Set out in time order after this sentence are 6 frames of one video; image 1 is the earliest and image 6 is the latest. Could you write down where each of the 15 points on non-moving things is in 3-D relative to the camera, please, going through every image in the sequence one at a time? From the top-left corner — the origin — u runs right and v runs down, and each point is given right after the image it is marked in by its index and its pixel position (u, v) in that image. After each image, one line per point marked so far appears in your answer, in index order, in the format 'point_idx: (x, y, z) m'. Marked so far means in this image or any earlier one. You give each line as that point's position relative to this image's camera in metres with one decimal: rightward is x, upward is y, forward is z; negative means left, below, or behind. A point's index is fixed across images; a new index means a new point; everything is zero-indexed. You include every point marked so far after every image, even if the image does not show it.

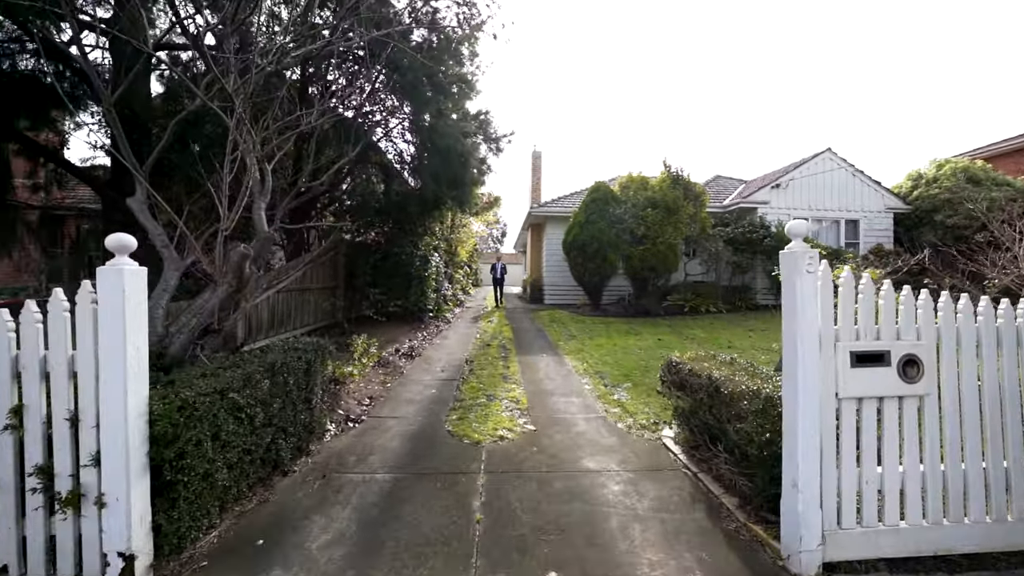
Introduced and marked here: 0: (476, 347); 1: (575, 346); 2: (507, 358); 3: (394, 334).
0: (-1.1, -1.9, +8.6) m
1: (+2.0, -1.9, +8.7) m
2: (-0.2, -2.0, +7.7) m
3: (-3.9, -1.5, +9.1) m
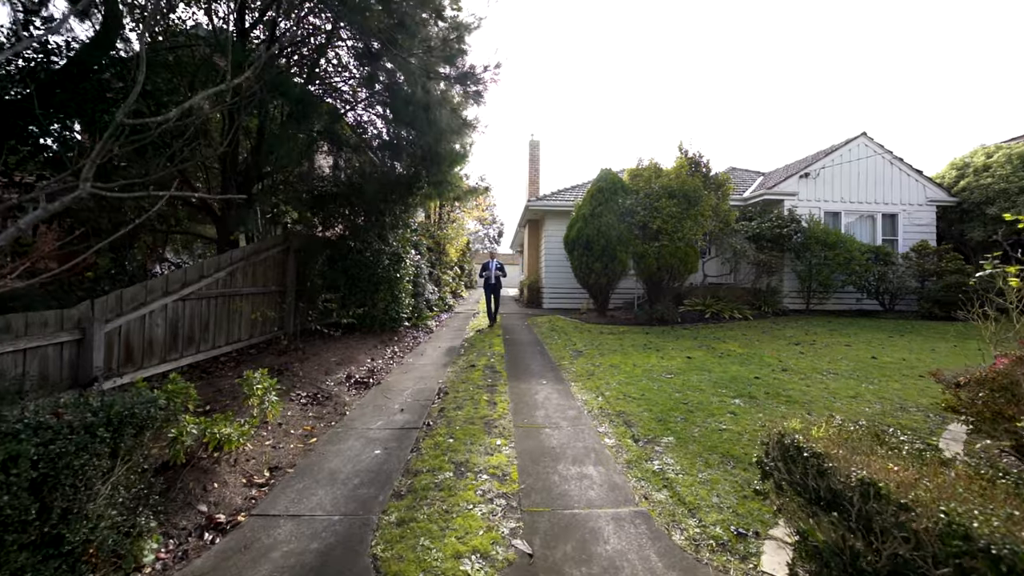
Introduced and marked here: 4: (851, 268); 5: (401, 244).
0: (-1.3, -2.0, +6.7) m
1: (+1.7, -2.0, +6.8) m
2: (-0.4, -2.1, +5.8) m
3: (-4.2, -1.7, +7.2) m
4: (+15.9, +0.9, +13.1) m
5: (-3.7, +1.4, +9.2) m
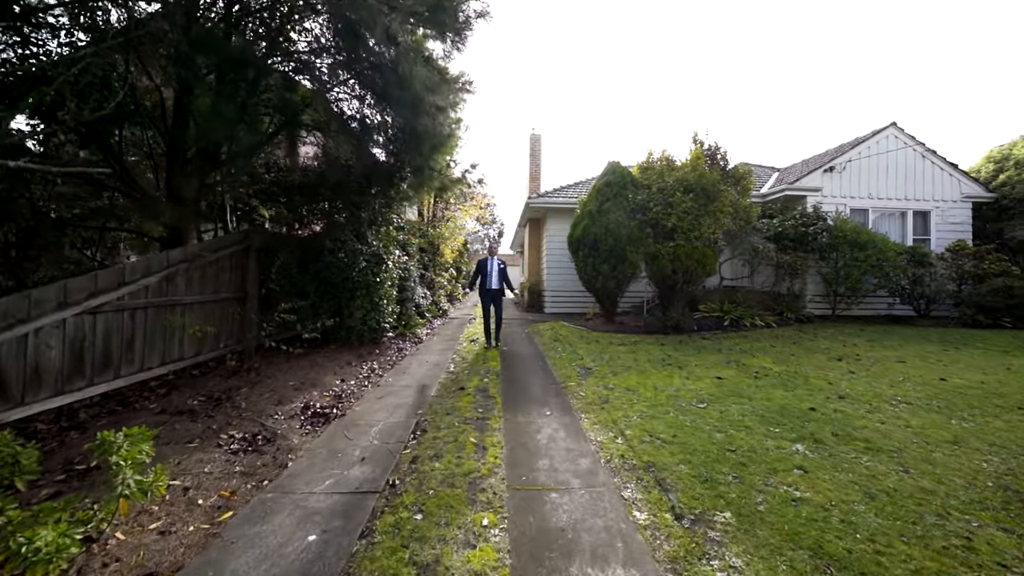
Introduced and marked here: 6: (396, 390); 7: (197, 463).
0: (-1.4, -2.2, +5.6) m
1: (+1.7, -2.1, +5.7) m
2: (-0.5, -2.2, +4.6) m
3: (-4.2, -1.8, +6.0) m
4: (+15.8, +0.8, +11.9) m
5: (-3.7, +1.3, +8.0) m
6: (-2.5, -2.2, +6.0) m
7: (-3.9, -2.2, +3.4) m
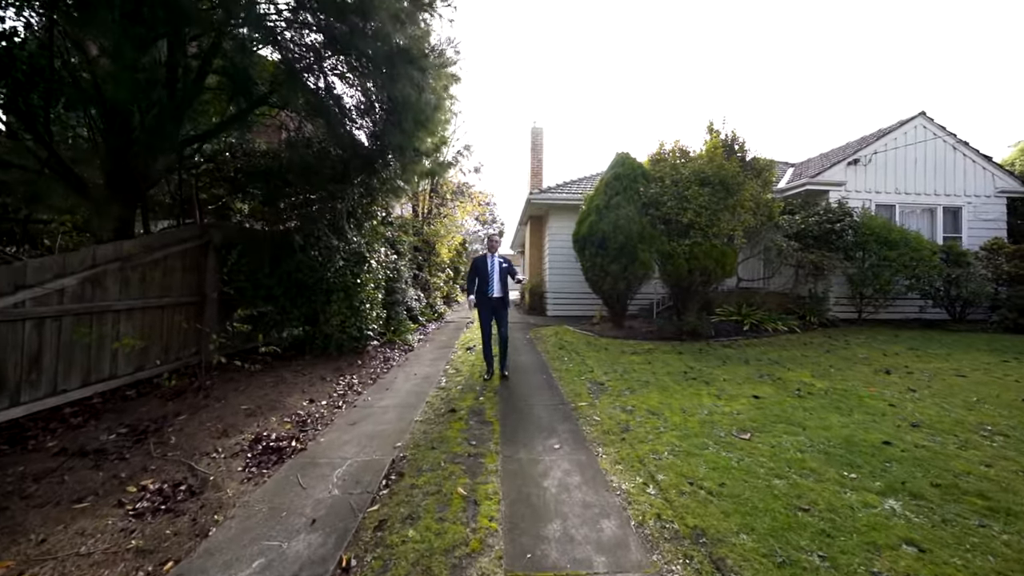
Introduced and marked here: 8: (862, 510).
0: (-1.4, -2.2, +4.6) m
1: (+1.7, -2.2, +4.7) m
2: (-0.5, -2.3, +3.7) m
3: (-4.2, -1.9, +5.1) m
4: (+15.8, +0.7, +10.9) m
5: (-3.7, +1.2, +7.1) m
6: (-2.5, -2.2, +5.0) m
7: (-3.9, -2.2, +2.5) m
8: (+3.5, -2.2, +2.8) m
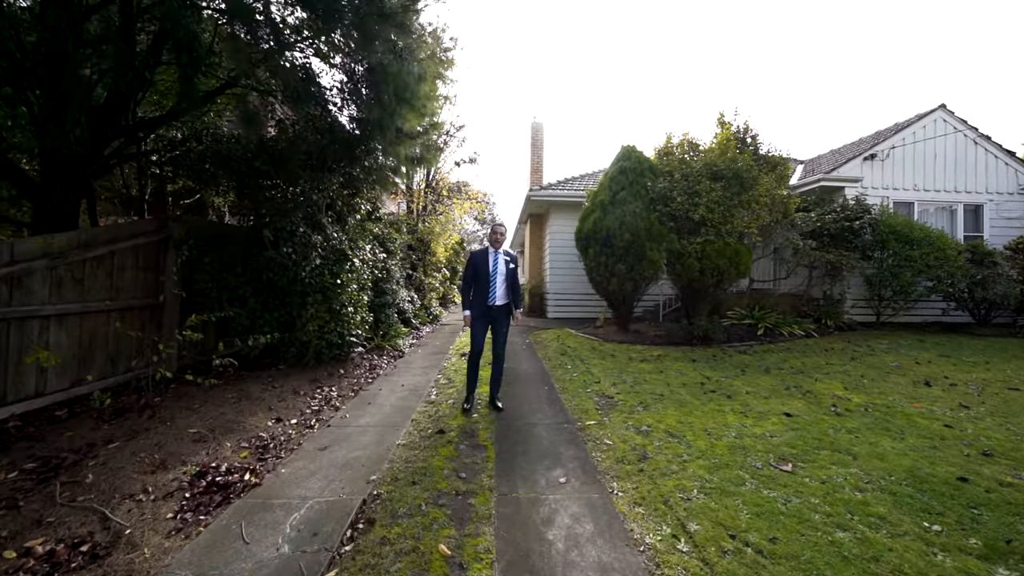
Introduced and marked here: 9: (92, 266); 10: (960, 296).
0: (-1.4, -2.3, +3.9) m
1: (+1.6, -2.2, +4.1) m
2: (-0.5, -2.3, +3.0) m
3: (-4.3, -1.9, +4.4) m
4: (+15.8, +0.6, +10.3) m
5: (-3.8, +1.2, +6.4) m
6: (-2.5, -2.3, +4.3) m
7: (-3.9, -2.2, +1.8) m
8: (+3.5, -2.3, +2.2) m
9: (-6.6, +0.4, +4.4) m
10: (+17.1, -0.3, +10.7) m
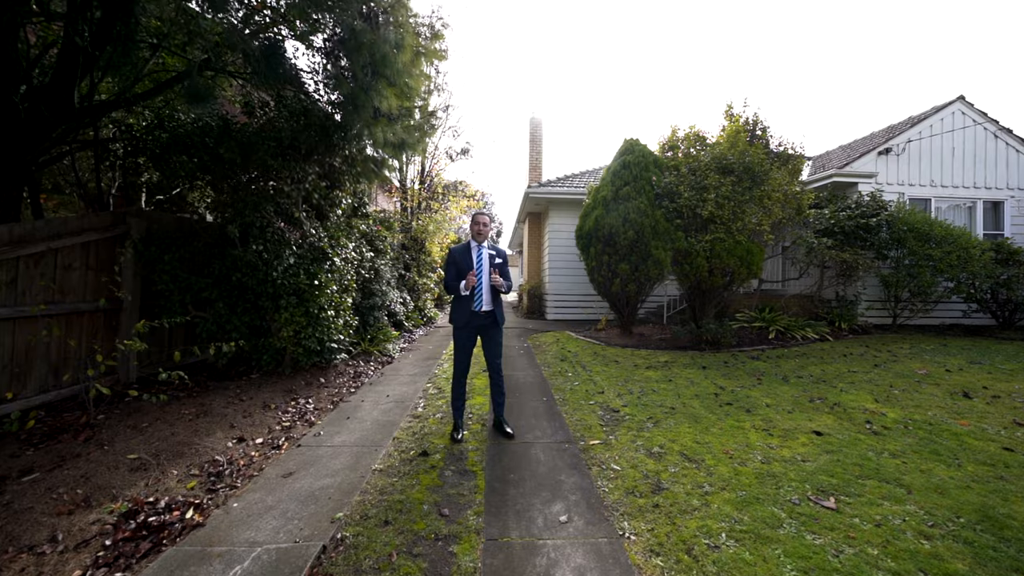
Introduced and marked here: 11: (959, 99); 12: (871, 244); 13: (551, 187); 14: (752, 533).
0: (-1.5, -2.3, +3.4) m
1: (+1.5, -2.3, +3.5) m
2: (-0.6, -2.4, +2.5) m
3: (-4.3, -1.9, +3.9) m
4: (+15.7, +0.6, +9.7) m
5: (-3.9, +1.1, +5.9) m
6: (-2.6, -2.3, +3.8) m
7: (-4.0, -2.3, +1.2) m
8: (+3.4, -2.3, +1.6) m
9: (-6.7, +0.3, +3.8) m
10: (+17.0, -0.3, +10.1) m
11: (+18.2, +7.7, +11.4) m
12: (+13.0, +1.6, +10.1) m
13: (+1.7, +4.3, +11.9) m
14: (+2.3, -2.3, +2.6) m
